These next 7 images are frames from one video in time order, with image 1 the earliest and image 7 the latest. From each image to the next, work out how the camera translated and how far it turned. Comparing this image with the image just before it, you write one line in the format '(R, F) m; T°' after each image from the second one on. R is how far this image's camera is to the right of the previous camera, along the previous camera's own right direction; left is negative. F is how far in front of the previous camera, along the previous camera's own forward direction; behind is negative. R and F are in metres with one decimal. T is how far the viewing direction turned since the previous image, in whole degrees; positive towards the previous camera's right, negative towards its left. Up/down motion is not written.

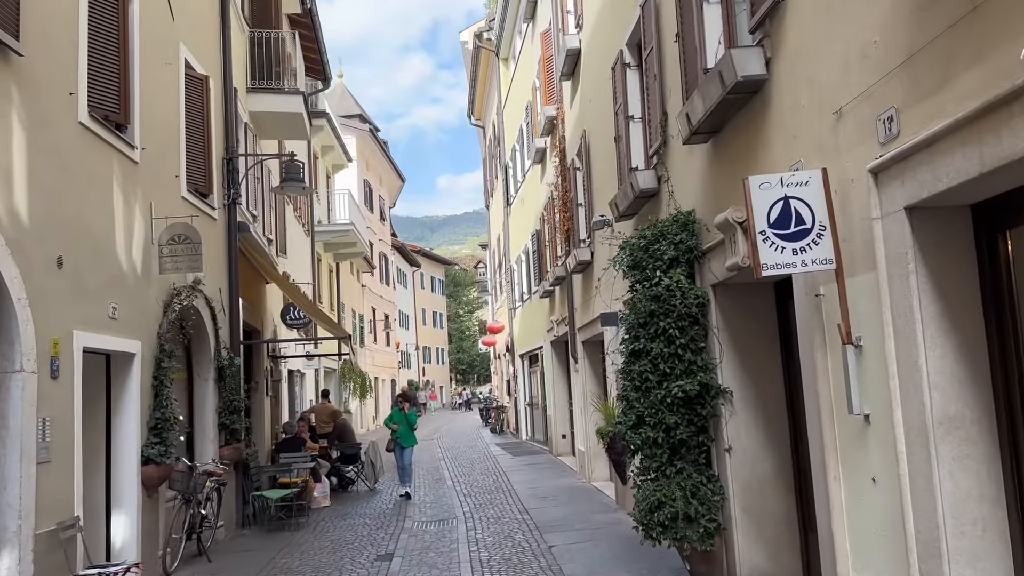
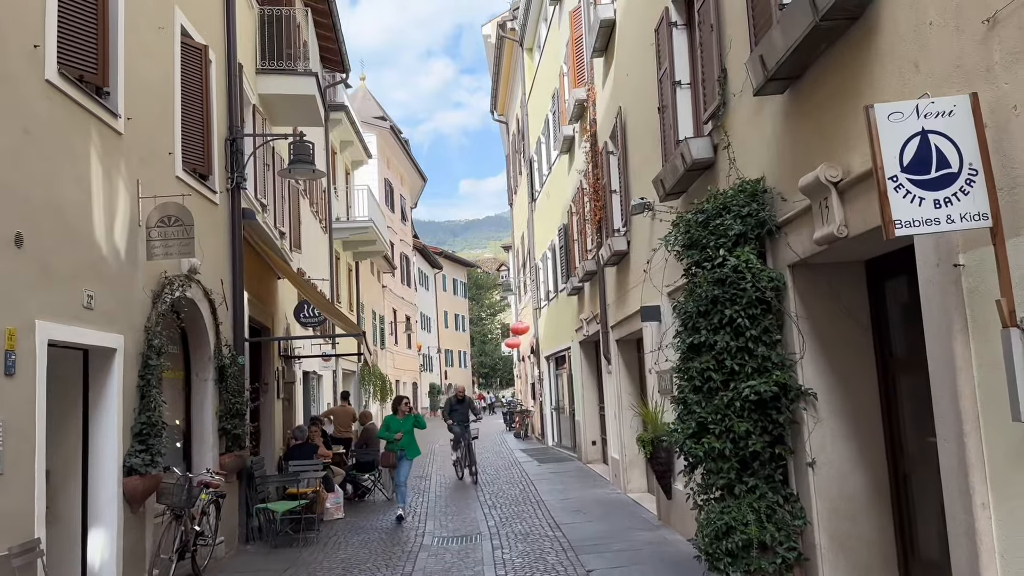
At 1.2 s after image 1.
(-0.1, +1.0) m; -2°
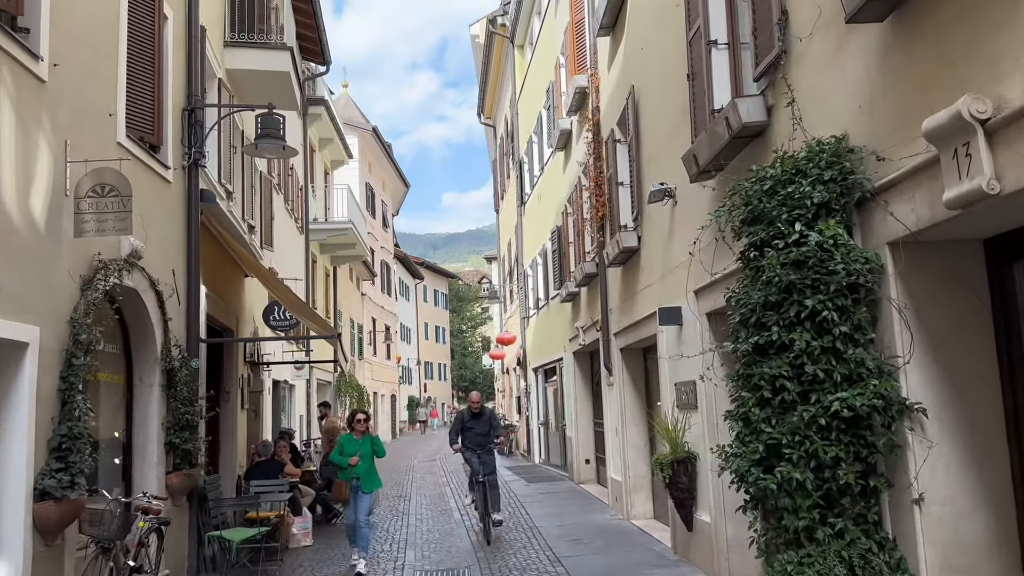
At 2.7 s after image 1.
(-0.2, +1.2) m; +2°
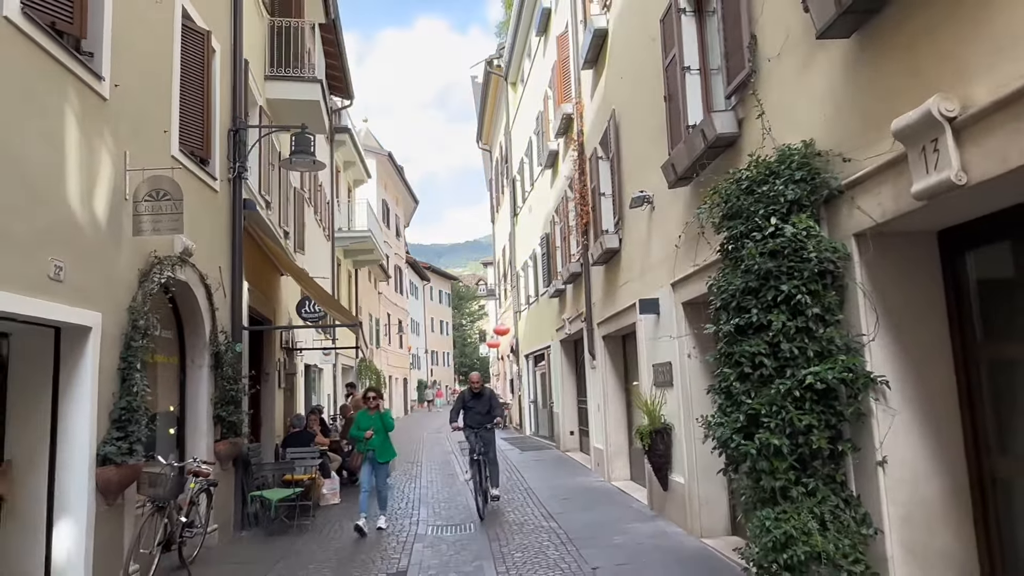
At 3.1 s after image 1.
(+0.1, -0.5) m; -2°
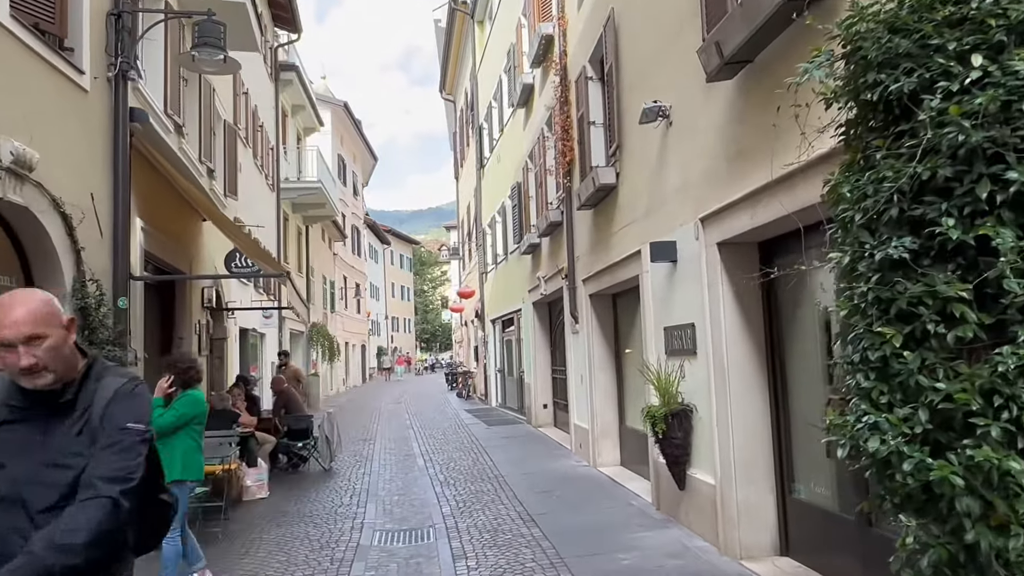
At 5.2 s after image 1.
(-0.1, +2.1) m; +3°
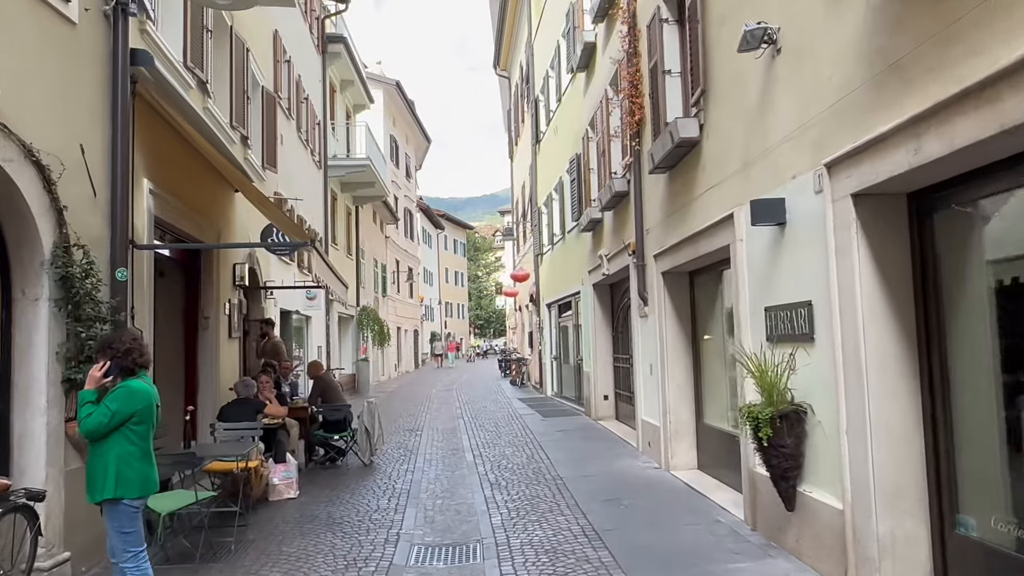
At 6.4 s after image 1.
(-0.1, +1.2) m; -4°
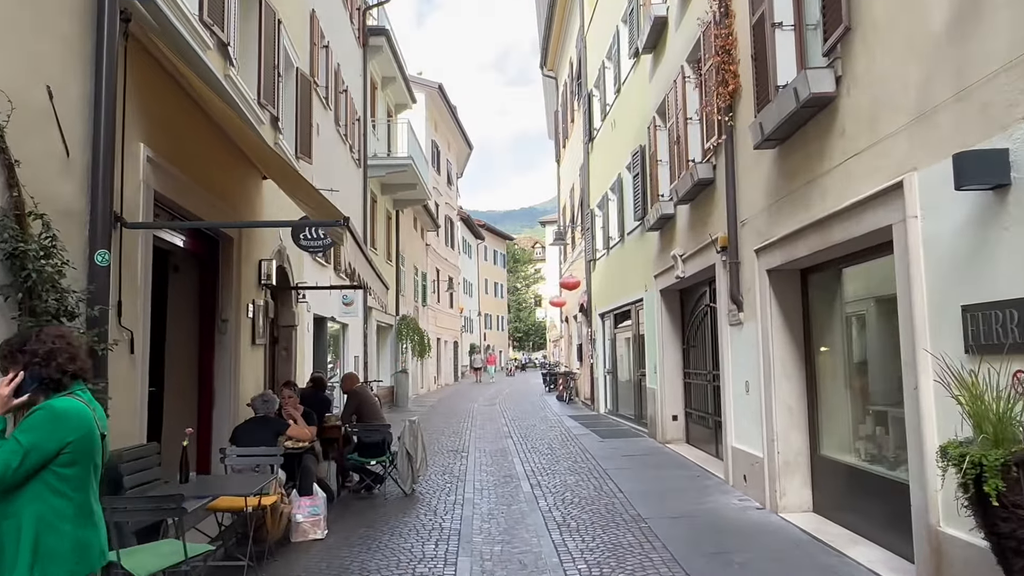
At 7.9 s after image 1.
(-0.3, +1.5) m; -3°
